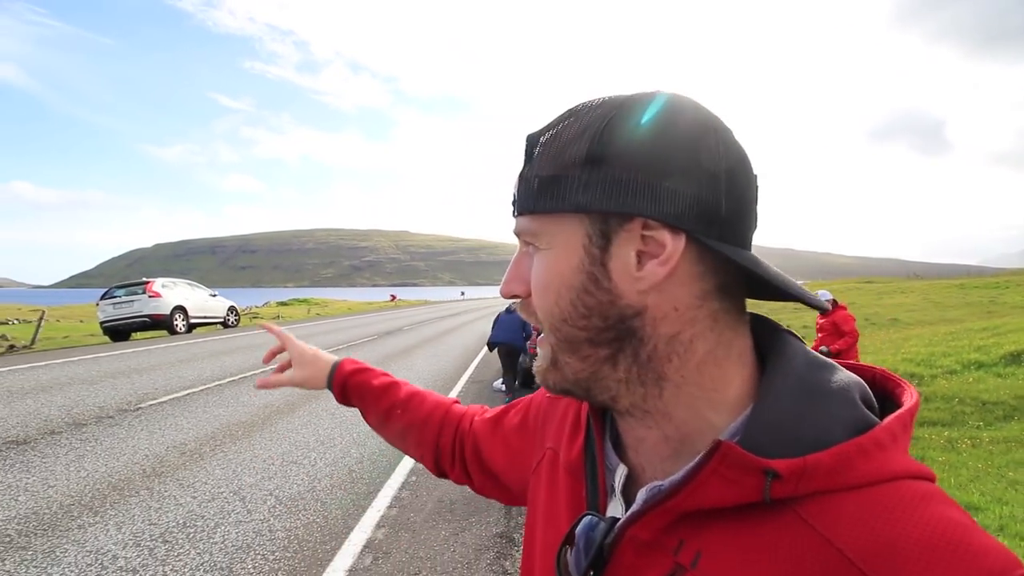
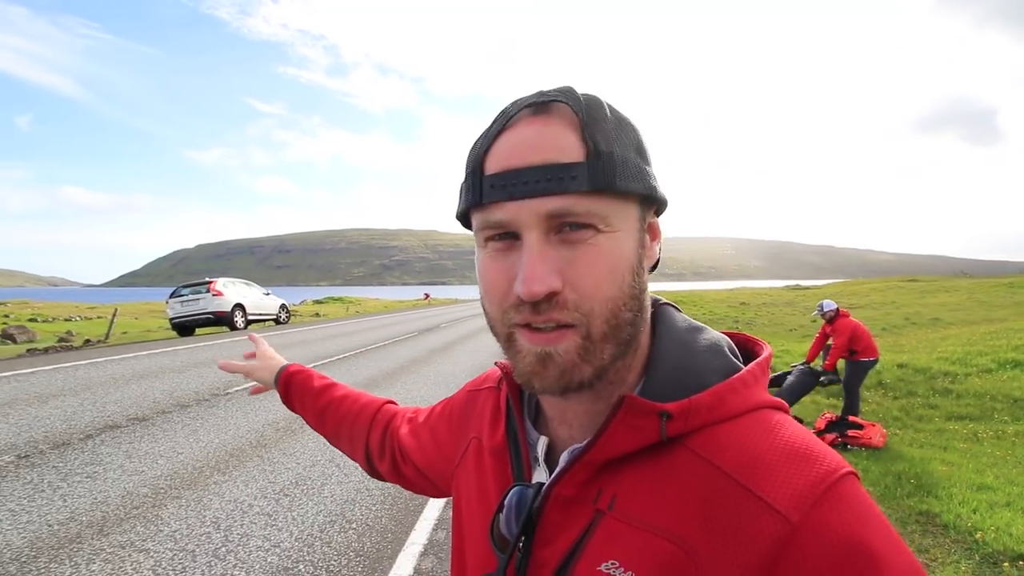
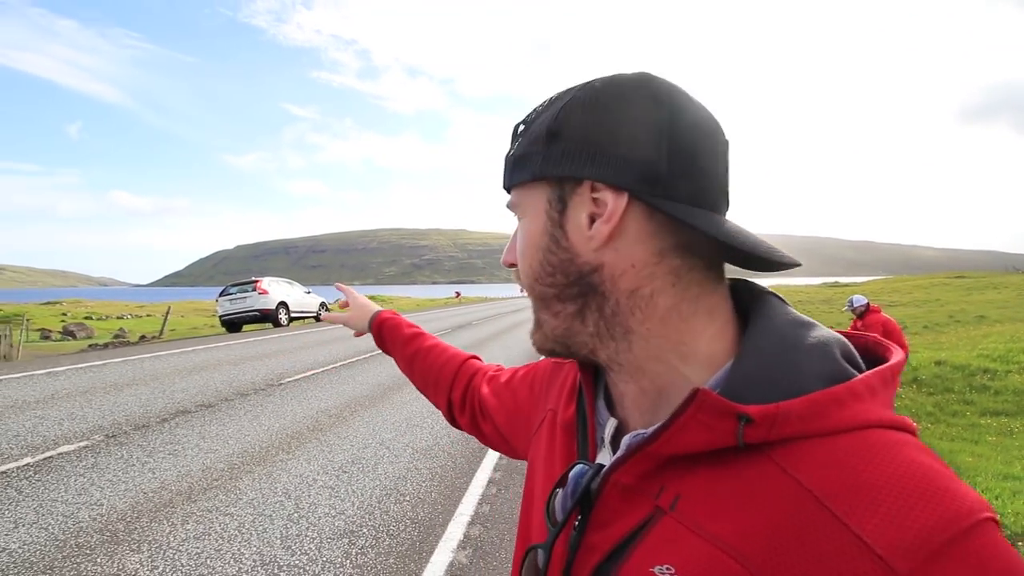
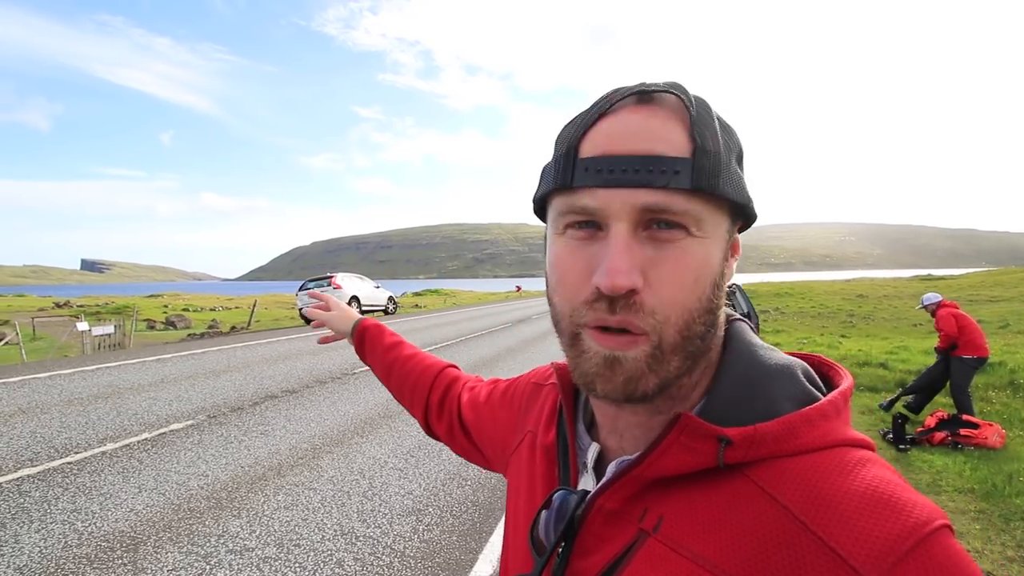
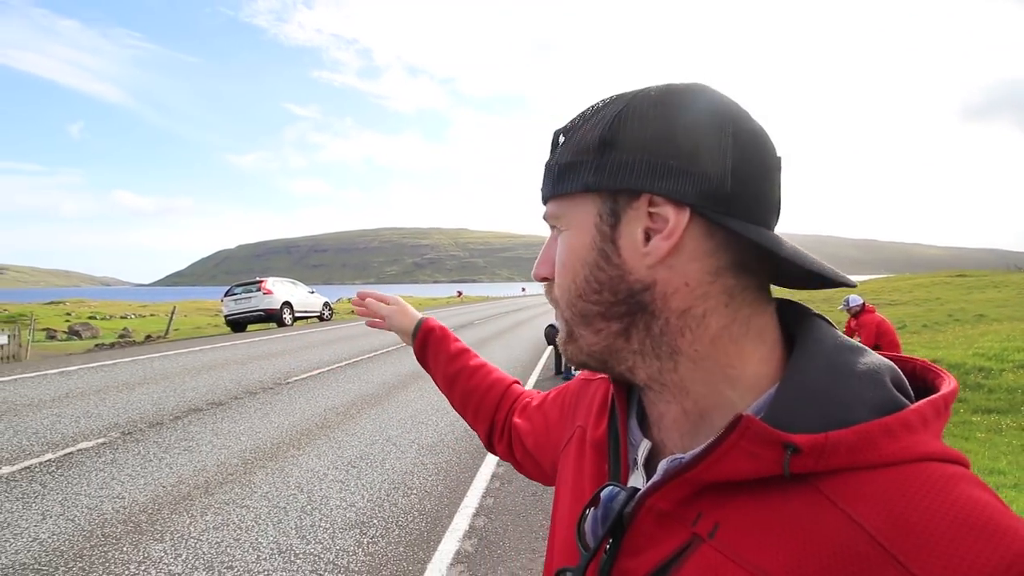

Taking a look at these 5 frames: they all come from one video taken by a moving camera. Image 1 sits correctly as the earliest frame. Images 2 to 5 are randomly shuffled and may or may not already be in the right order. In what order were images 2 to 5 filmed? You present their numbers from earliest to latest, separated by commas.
2, 3, 5, 4
